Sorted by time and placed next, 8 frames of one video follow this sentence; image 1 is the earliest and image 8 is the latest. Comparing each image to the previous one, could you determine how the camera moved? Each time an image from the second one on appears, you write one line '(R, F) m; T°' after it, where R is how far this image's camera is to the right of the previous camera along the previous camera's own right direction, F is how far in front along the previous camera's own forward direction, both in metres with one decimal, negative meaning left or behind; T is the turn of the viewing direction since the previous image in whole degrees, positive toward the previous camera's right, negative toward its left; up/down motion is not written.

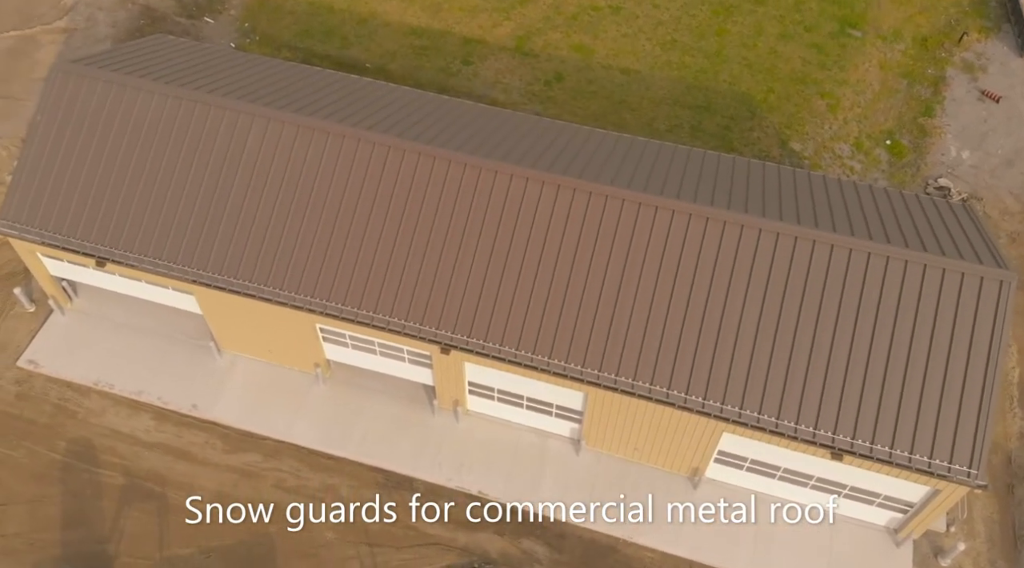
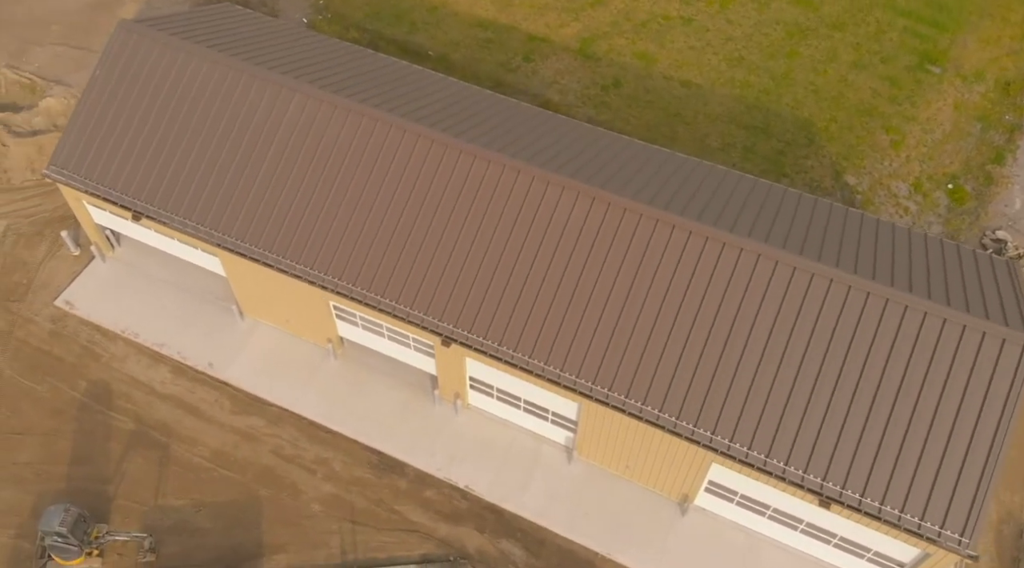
(+1.5, +0.1) m; -5°
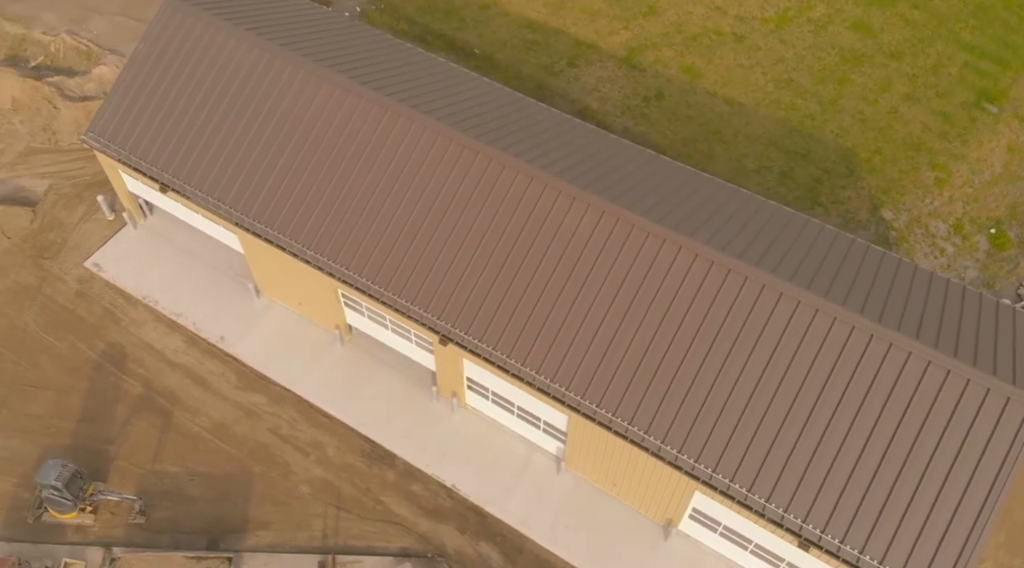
(+1.2, 0.0) m; -4°
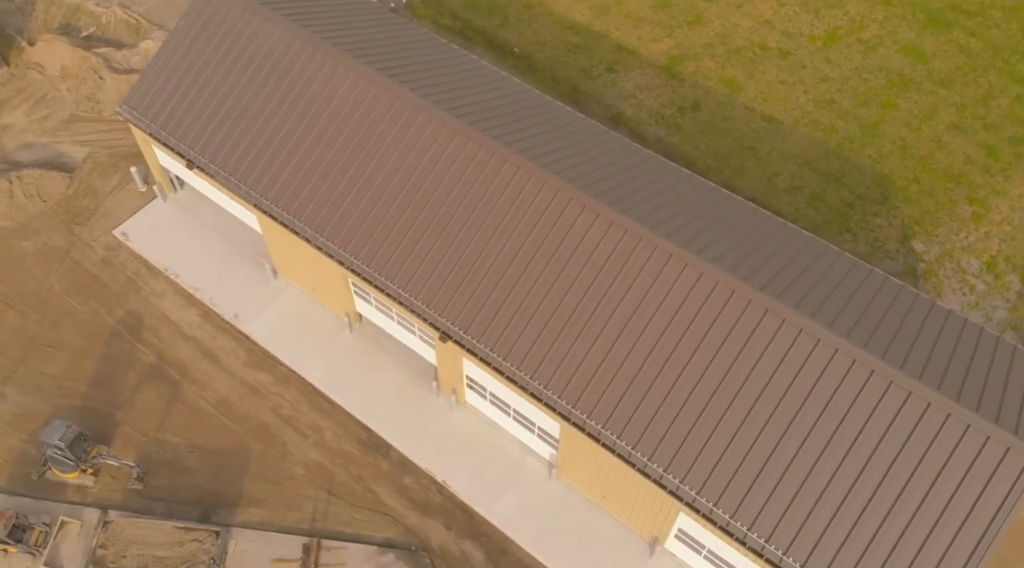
(+1.0, 0.0) m; -3°
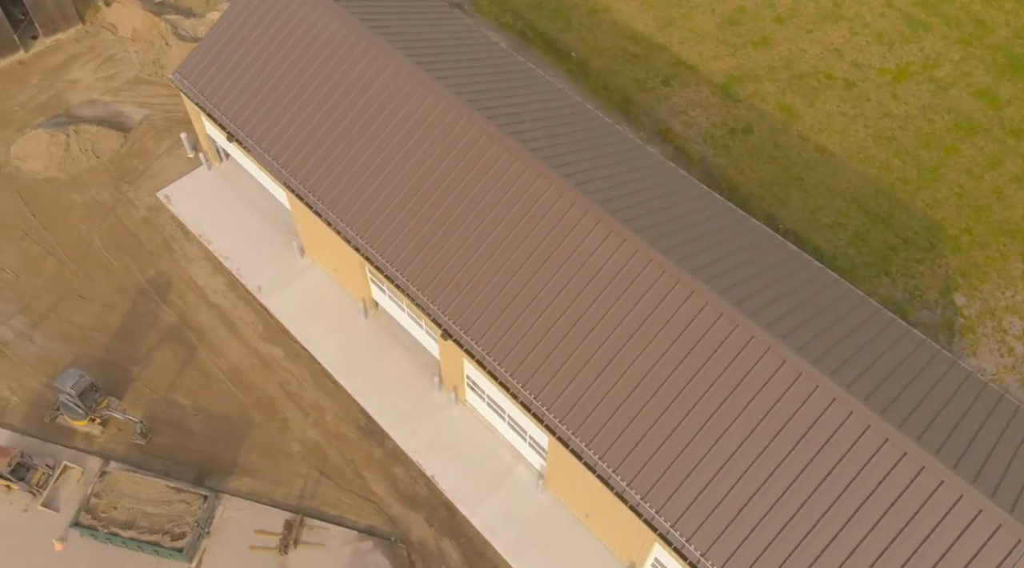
(+1.4, +0.1) m; -5°
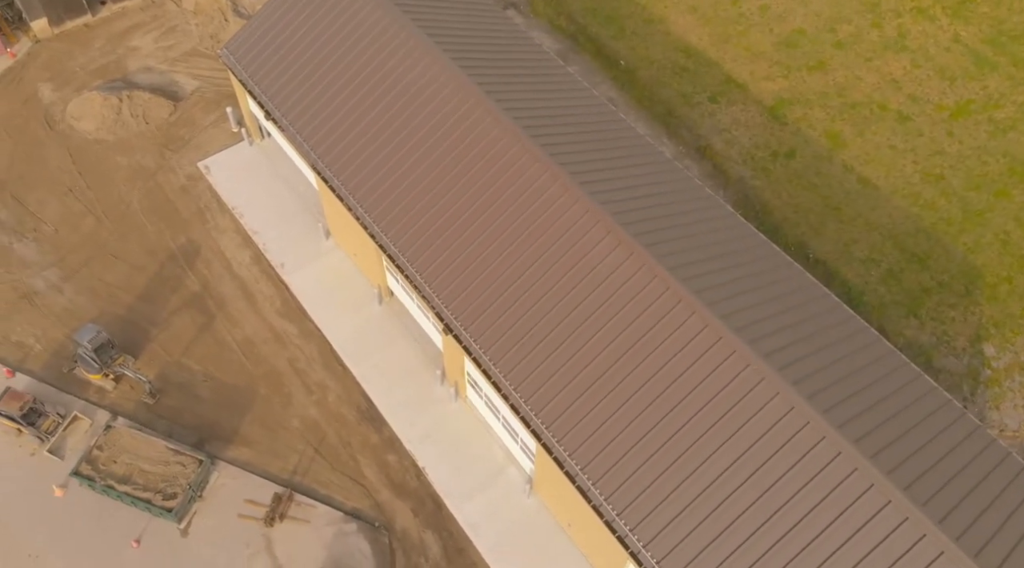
(+1.2, 0.0) m; -4°
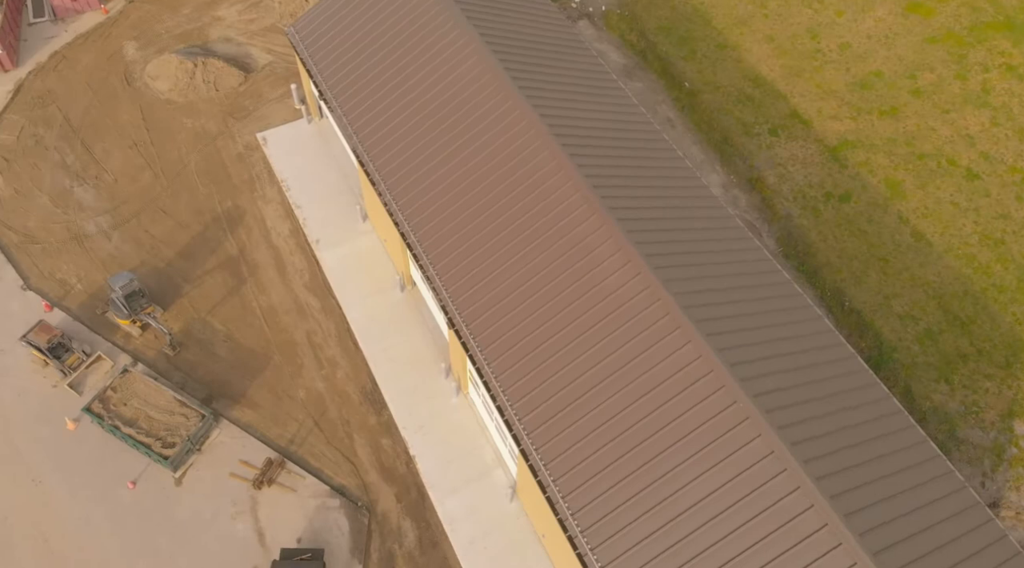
(+1.7, -0.1) m; -6°
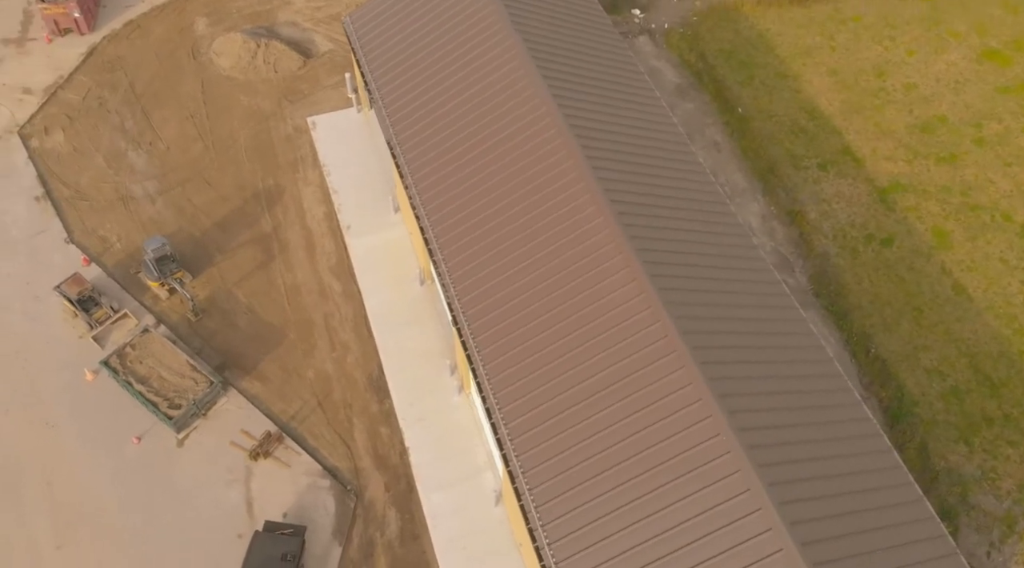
(+1.4, 0.0) m; -5°
